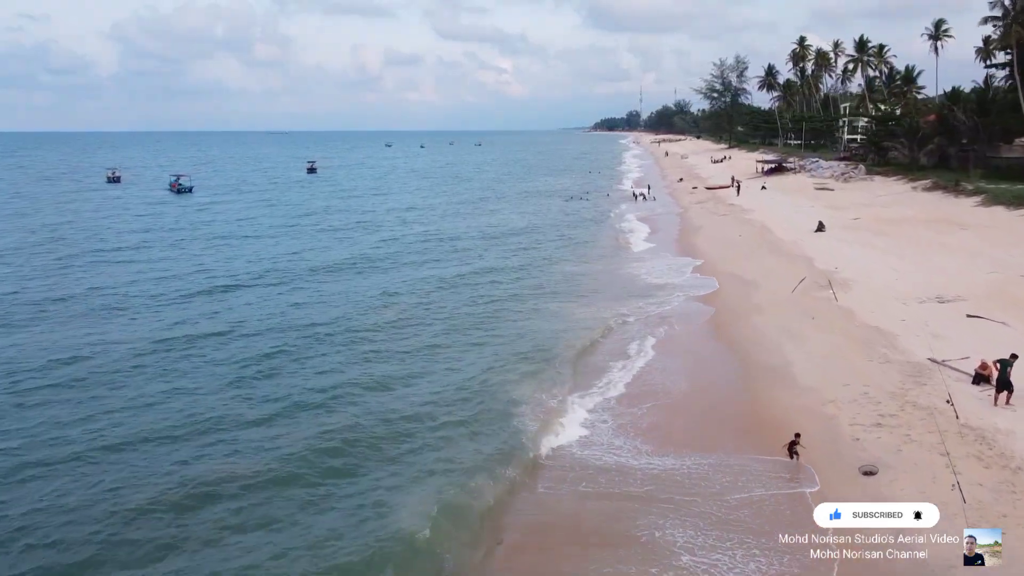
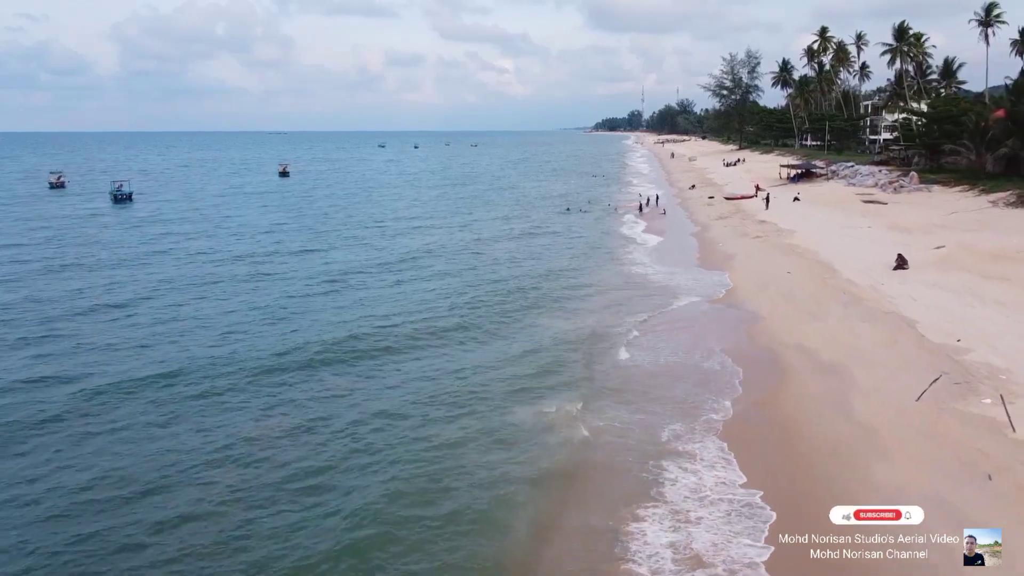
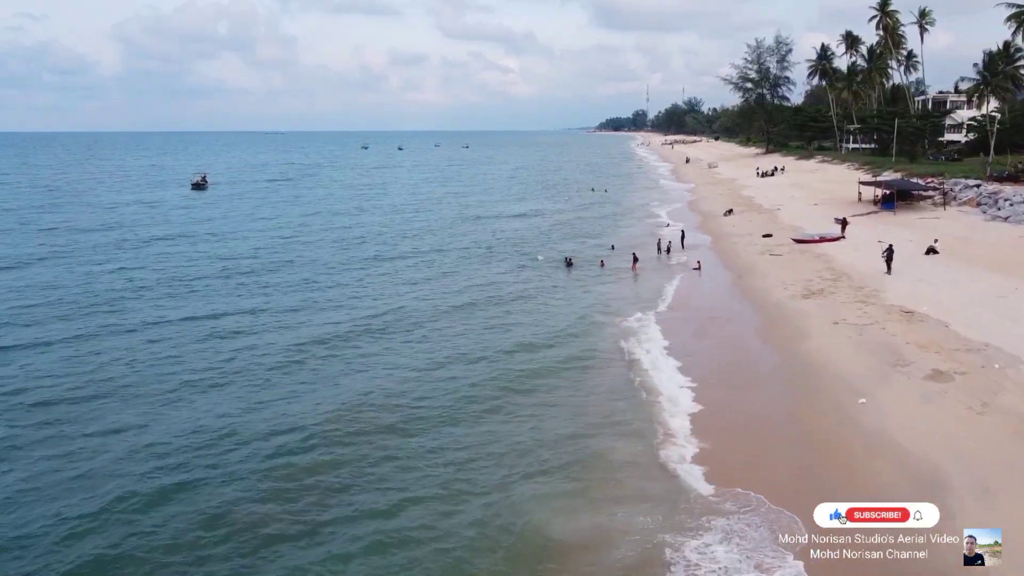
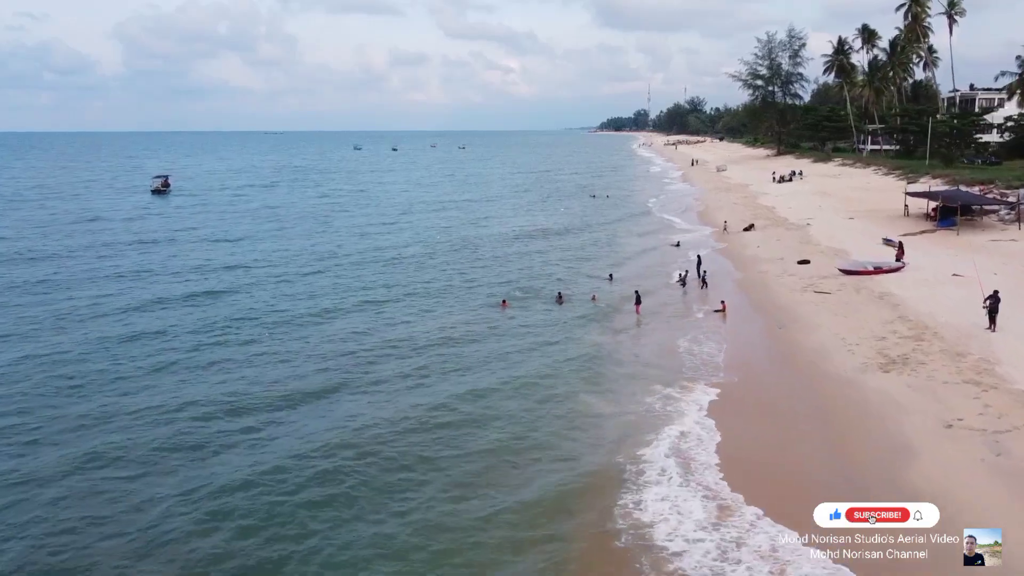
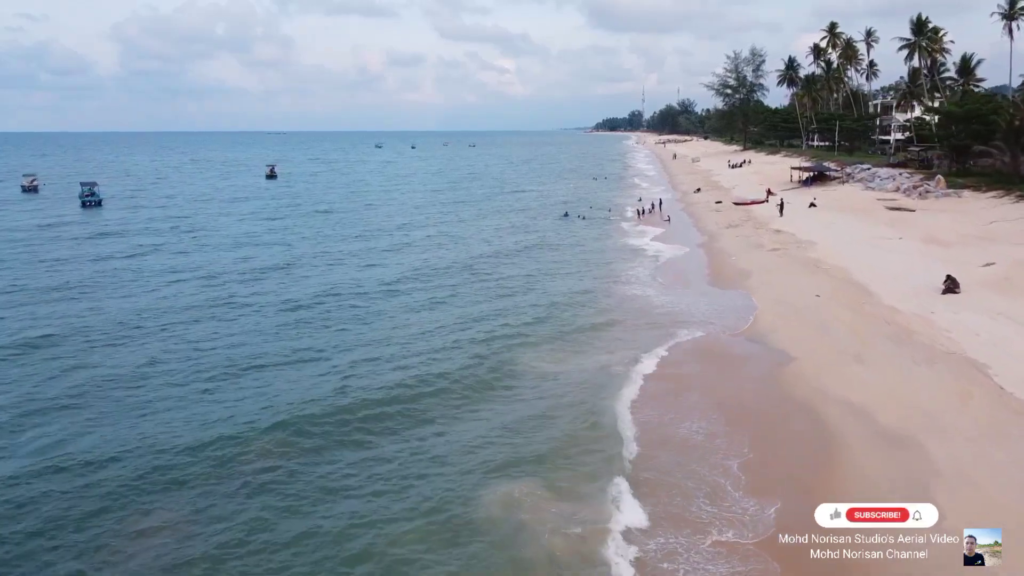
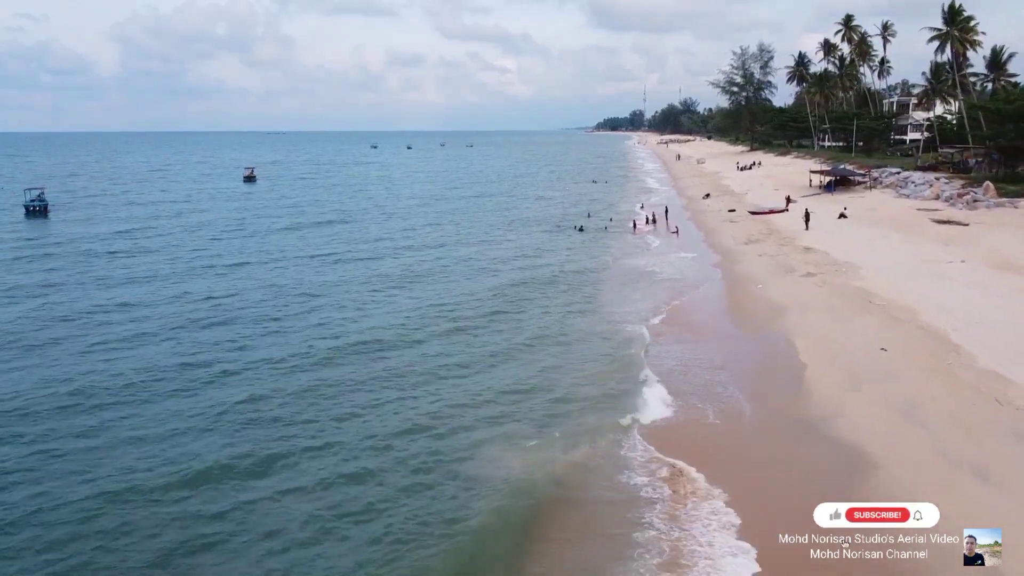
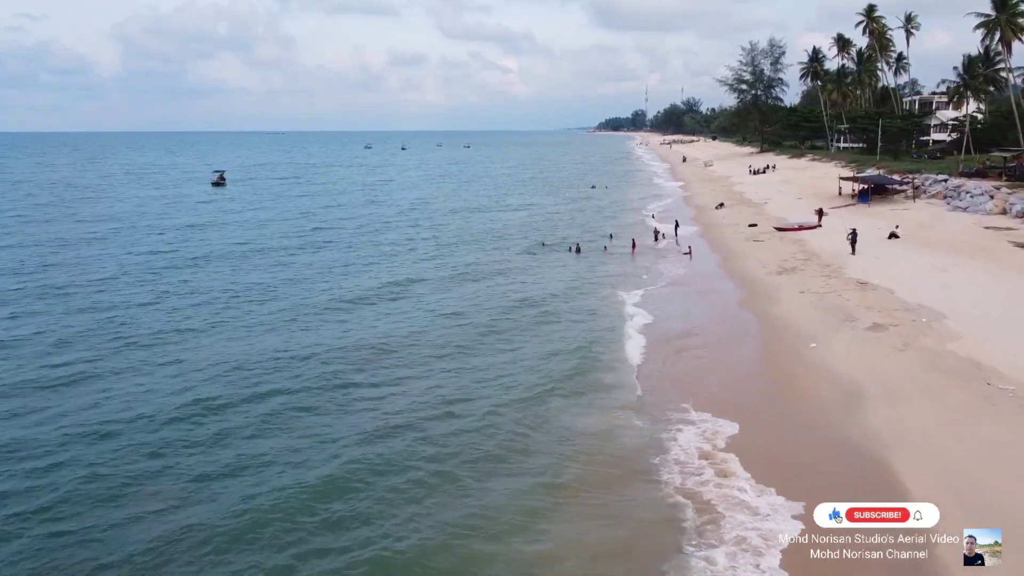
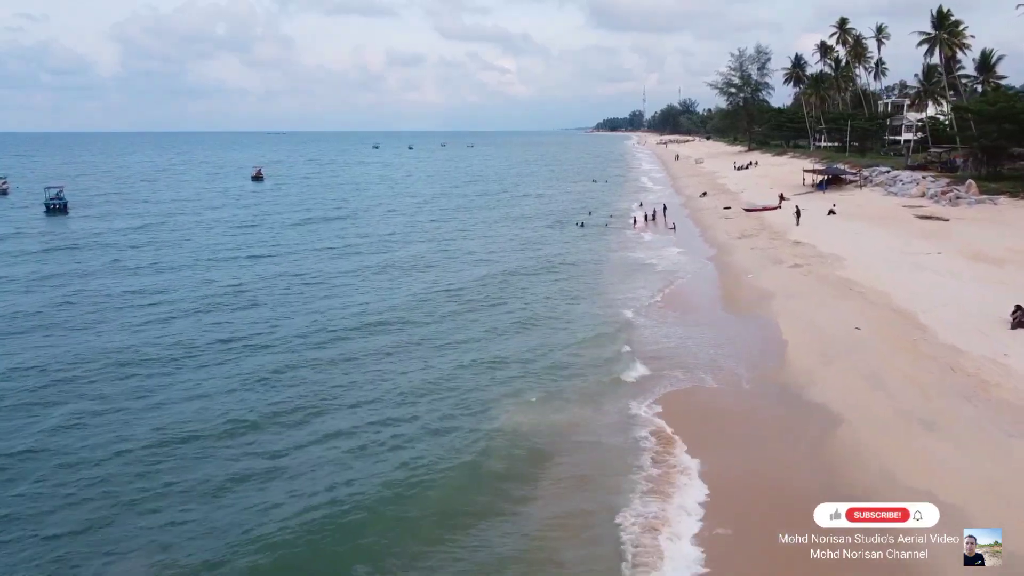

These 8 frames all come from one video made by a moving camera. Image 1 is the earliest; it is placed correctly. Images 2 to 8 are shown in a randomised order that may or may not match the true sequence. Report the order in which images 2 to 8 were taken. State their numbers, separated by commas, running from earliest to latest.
2, 5, 8, 6, 7, 3, 4
